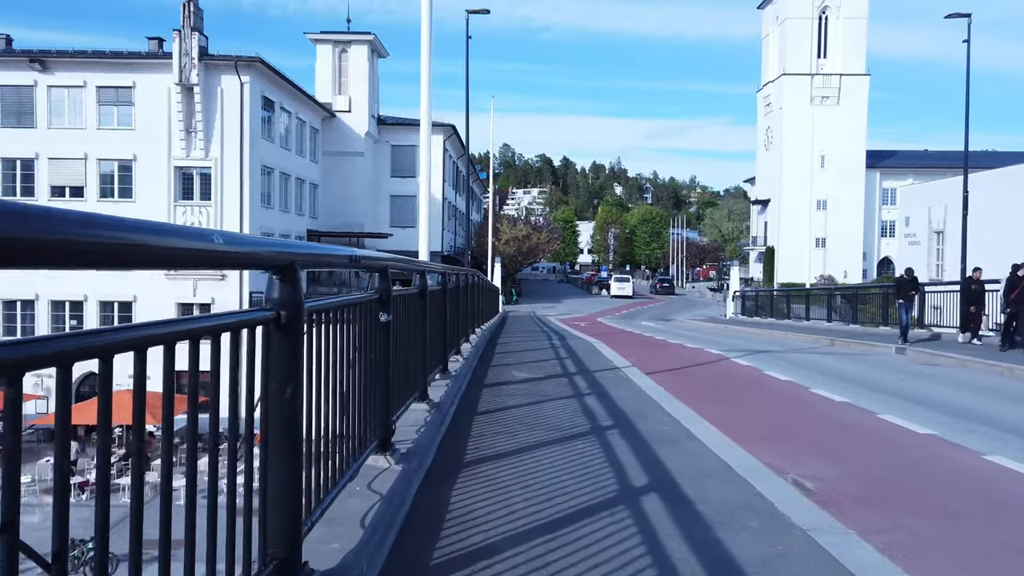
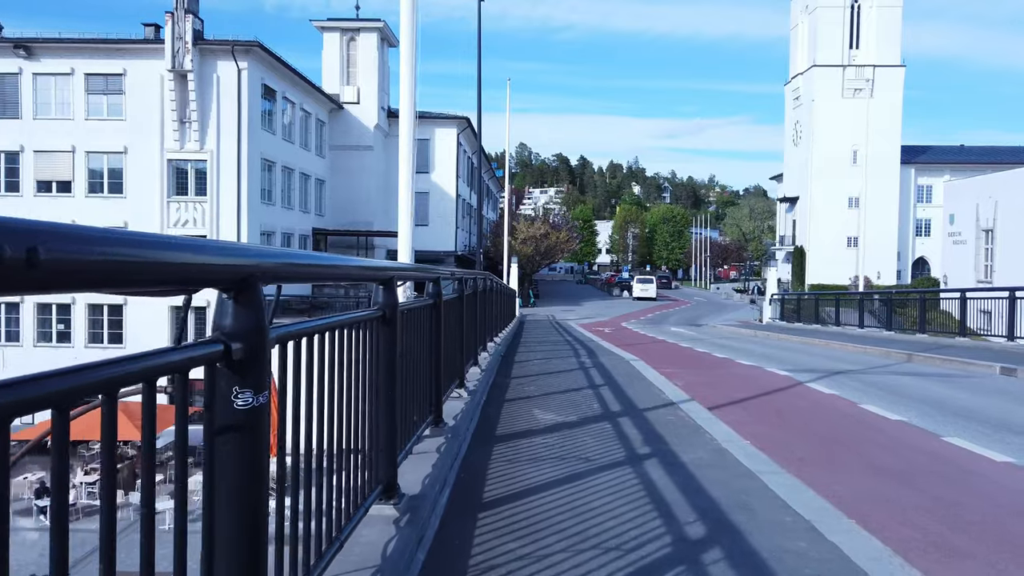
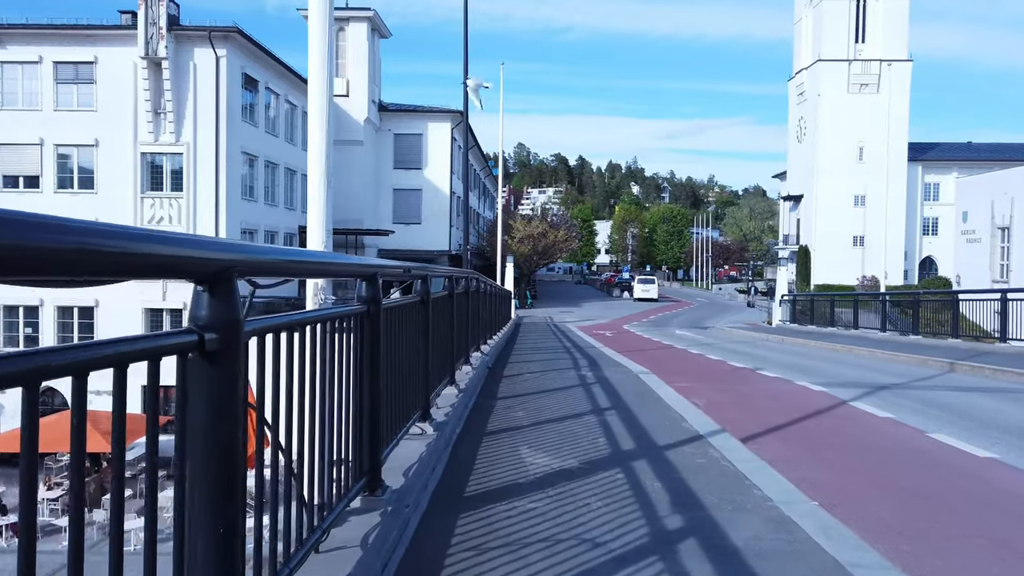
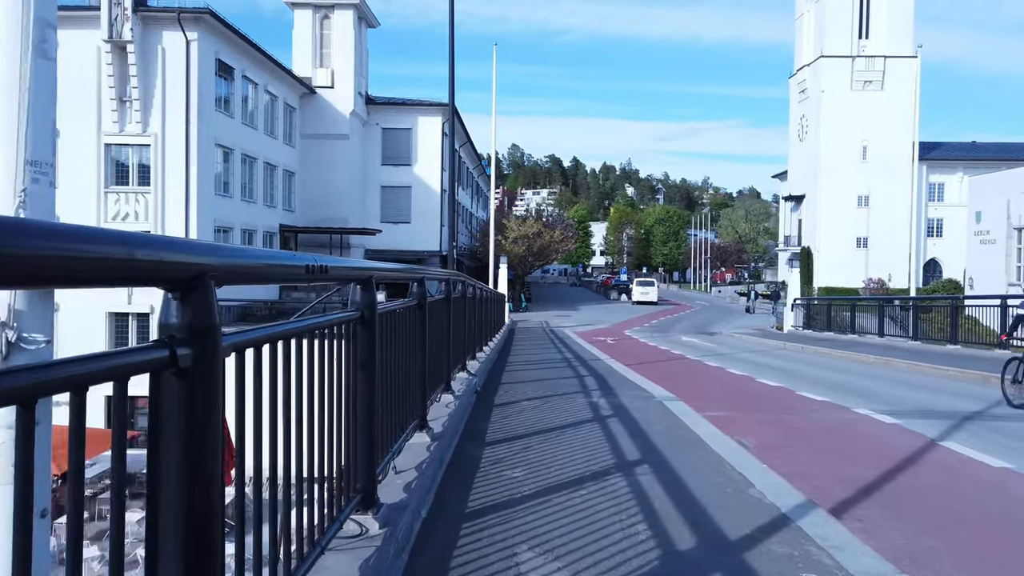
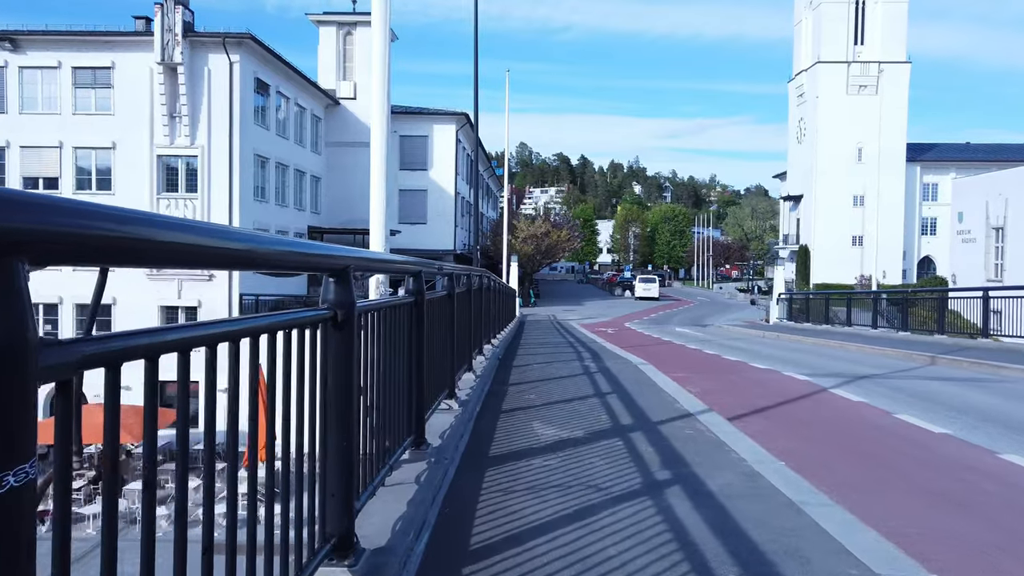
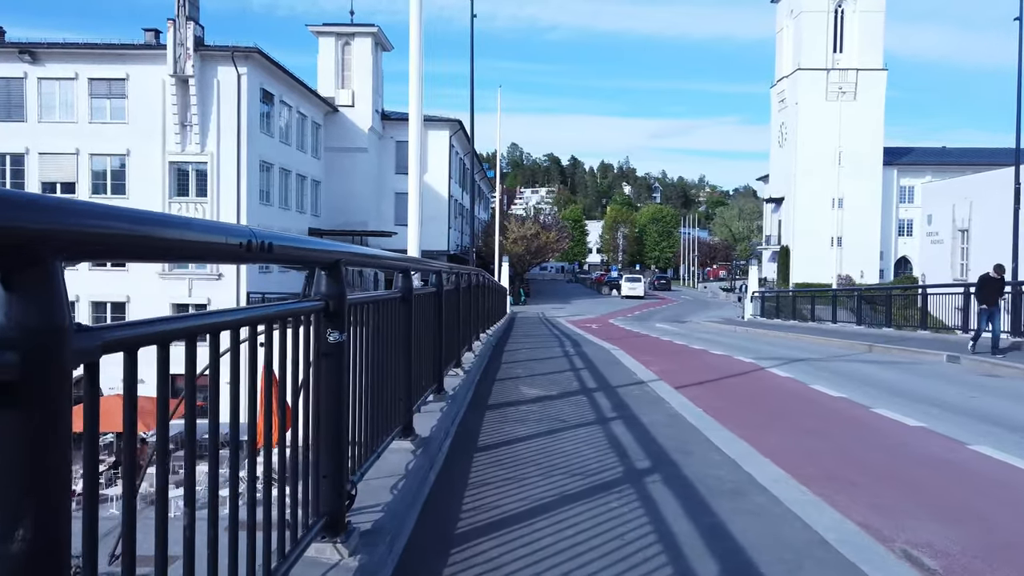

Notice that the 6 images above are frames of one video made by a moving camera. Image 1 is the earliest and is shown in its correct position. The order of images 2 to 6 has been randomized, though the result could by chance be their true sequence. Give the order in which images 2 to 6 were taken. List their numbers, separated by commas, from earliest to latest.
6, 2, 5, 3, 4
